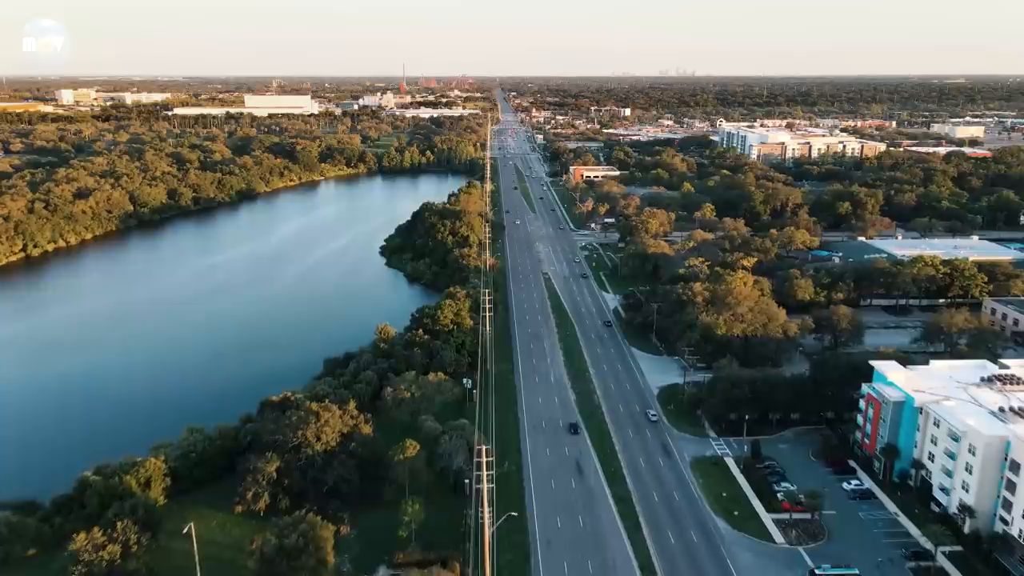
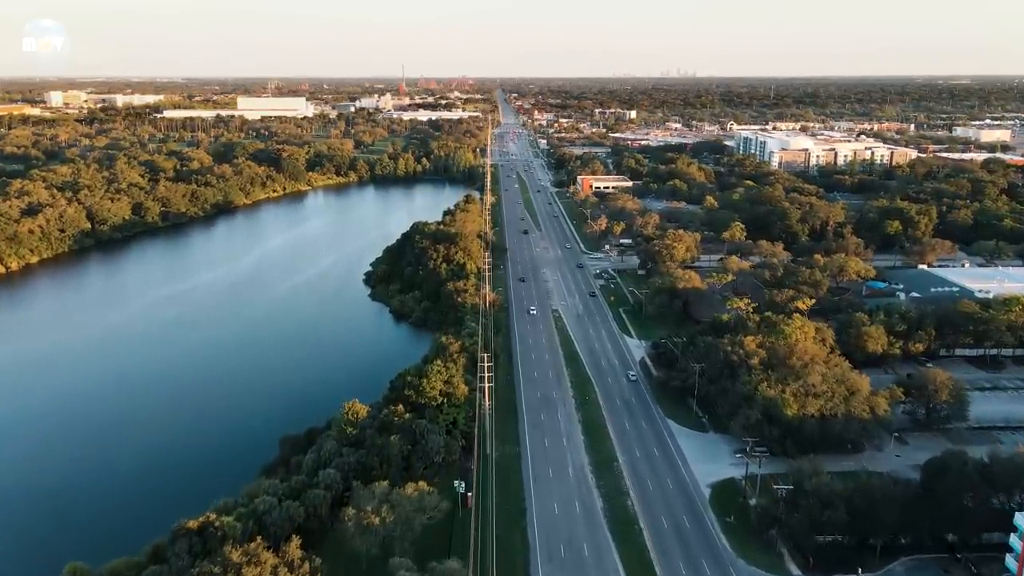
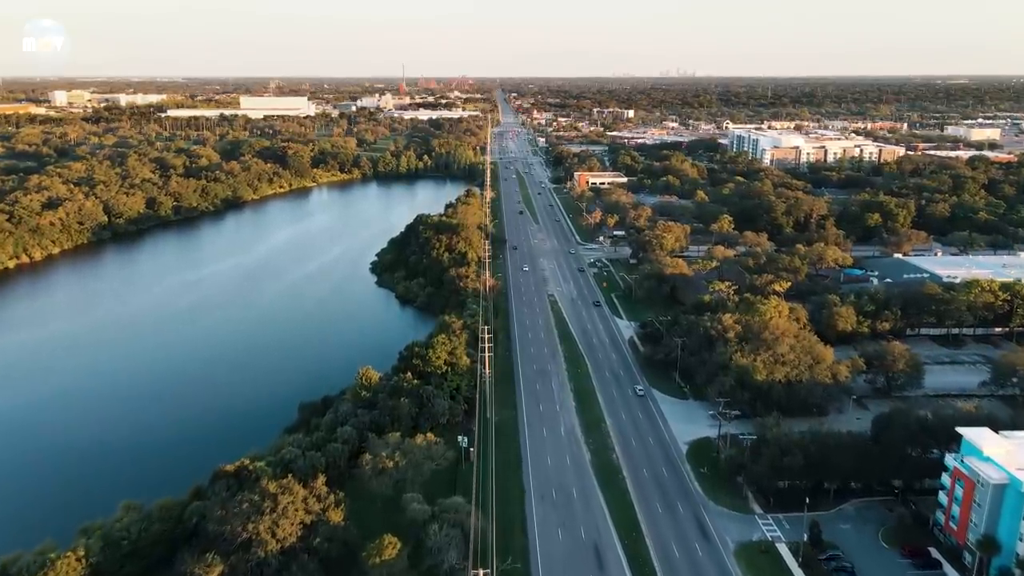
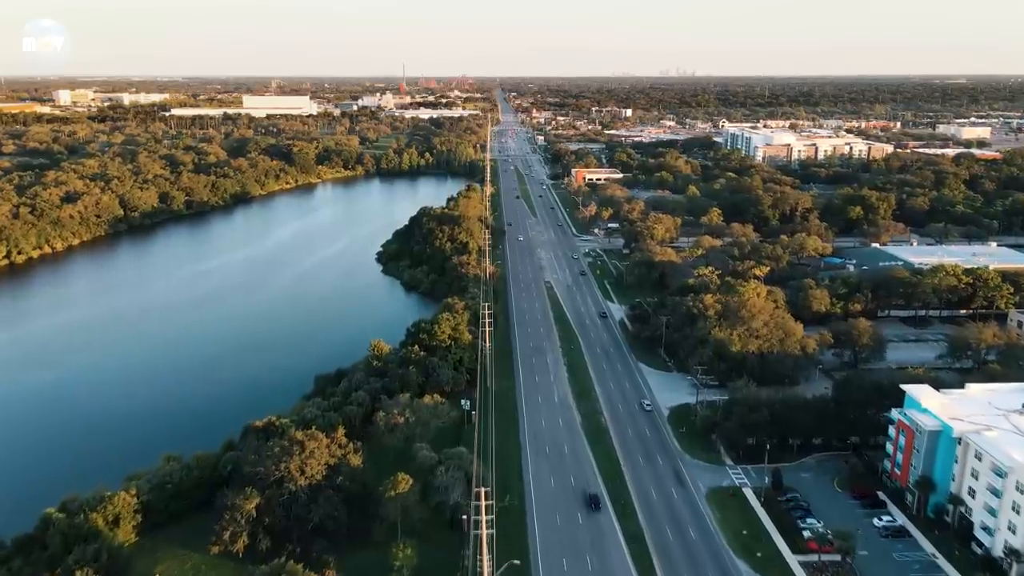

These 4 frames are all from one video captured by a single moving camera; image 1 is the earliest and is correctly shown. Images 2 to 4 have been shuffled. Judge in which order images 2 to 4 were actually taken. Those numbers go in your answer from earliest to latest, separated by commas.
4, 3, 2
